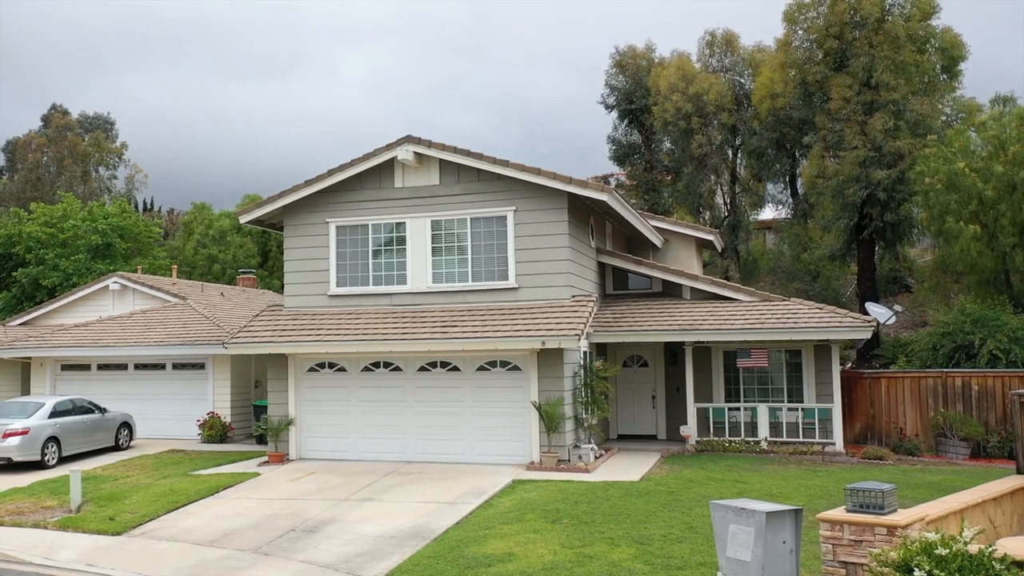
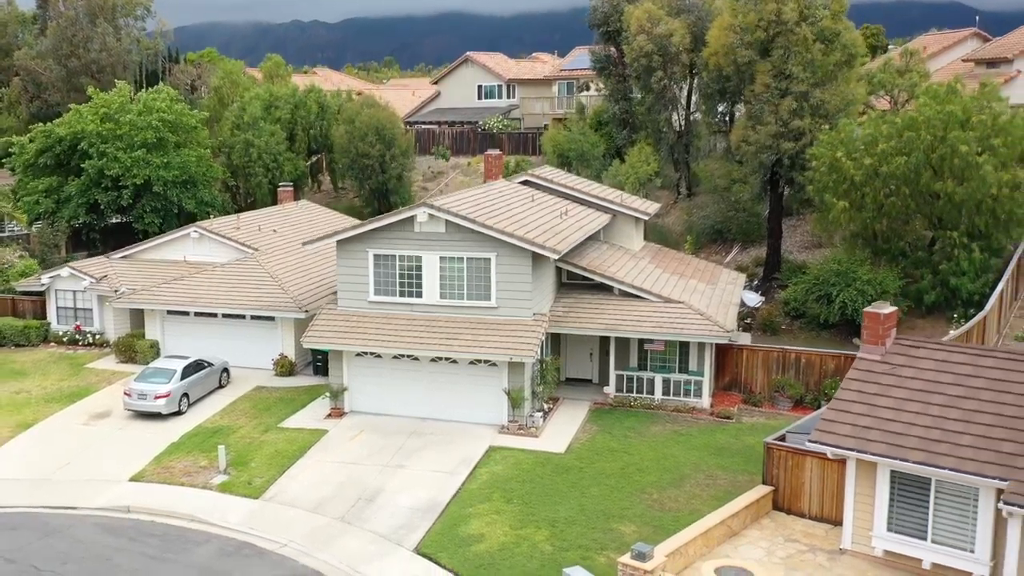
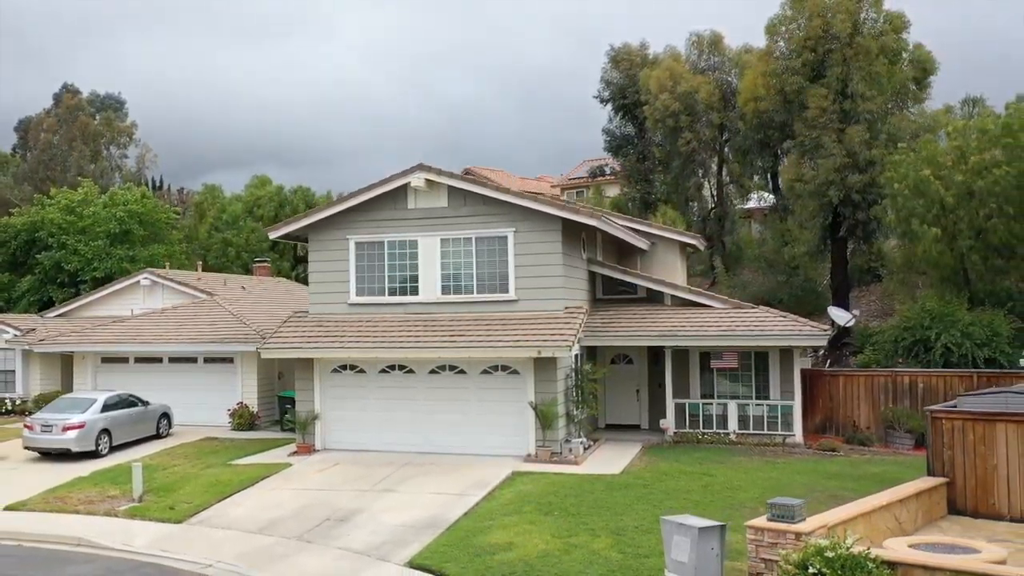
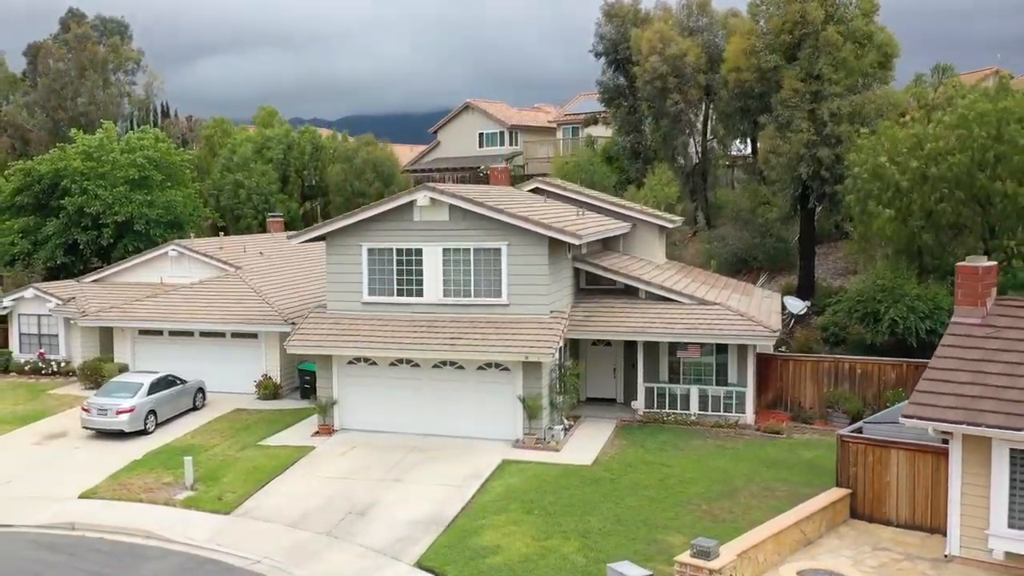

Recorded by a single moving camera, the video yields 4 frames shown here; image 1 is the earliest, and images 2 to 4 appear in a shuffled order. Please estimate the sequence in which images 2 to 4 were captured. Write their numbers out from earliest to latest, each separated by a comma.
3, 4, 2
